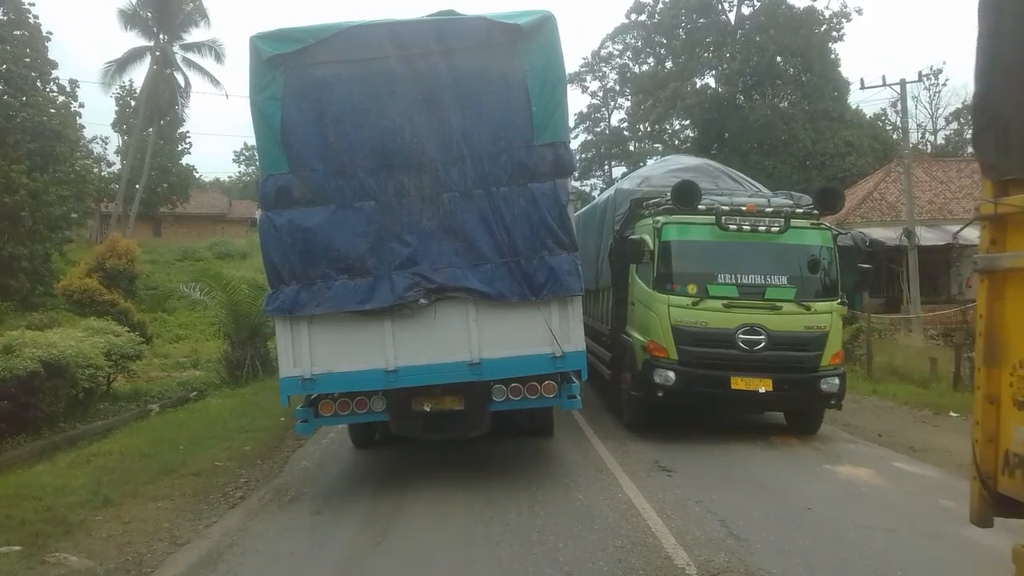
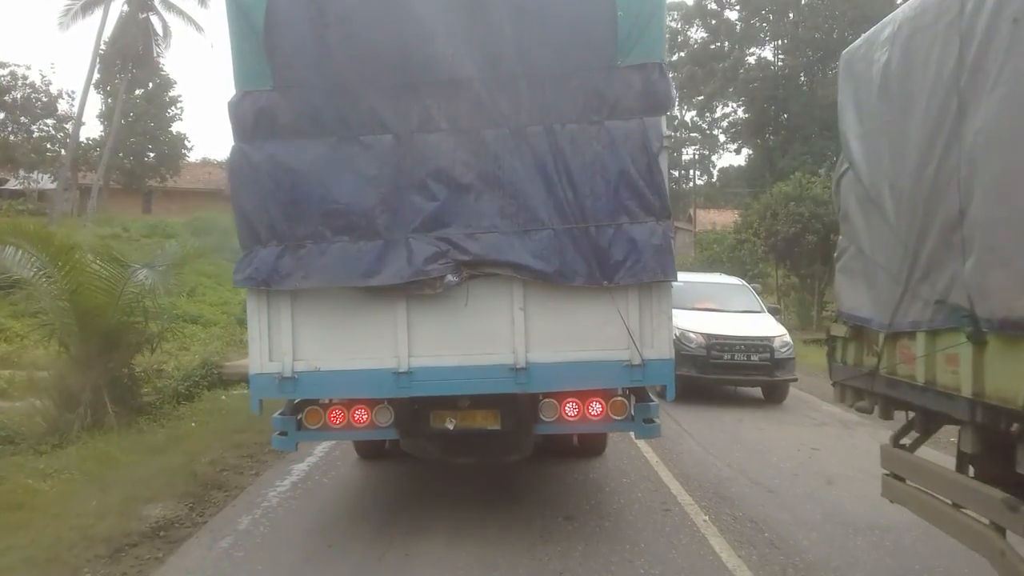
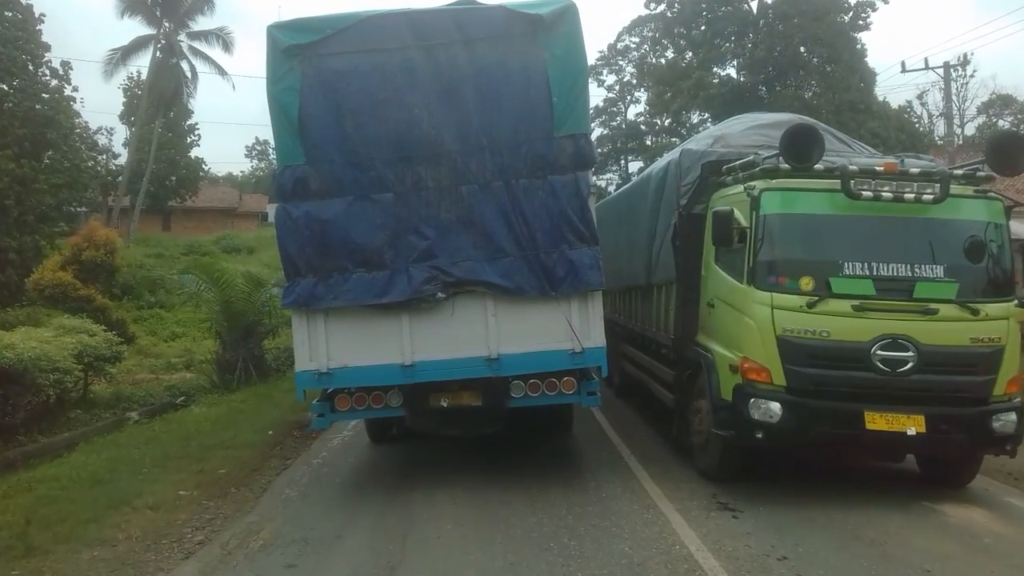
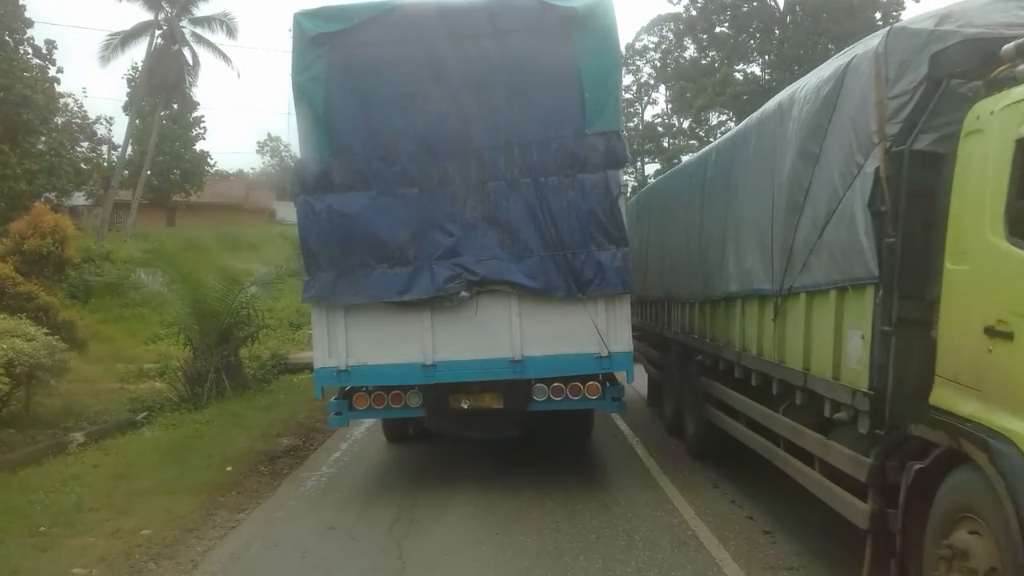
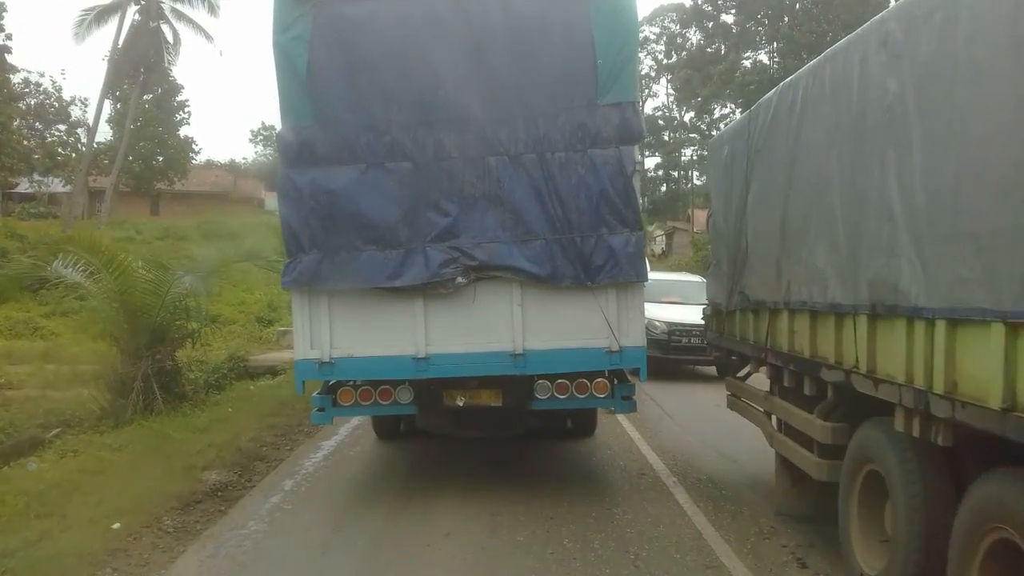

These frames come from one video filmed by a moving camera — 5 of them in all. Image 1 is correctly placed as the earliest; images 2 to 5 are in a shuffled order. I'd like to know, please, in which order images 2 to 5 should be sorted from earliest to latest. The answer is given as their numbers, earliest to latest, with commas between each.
3, 4, 5, 2
